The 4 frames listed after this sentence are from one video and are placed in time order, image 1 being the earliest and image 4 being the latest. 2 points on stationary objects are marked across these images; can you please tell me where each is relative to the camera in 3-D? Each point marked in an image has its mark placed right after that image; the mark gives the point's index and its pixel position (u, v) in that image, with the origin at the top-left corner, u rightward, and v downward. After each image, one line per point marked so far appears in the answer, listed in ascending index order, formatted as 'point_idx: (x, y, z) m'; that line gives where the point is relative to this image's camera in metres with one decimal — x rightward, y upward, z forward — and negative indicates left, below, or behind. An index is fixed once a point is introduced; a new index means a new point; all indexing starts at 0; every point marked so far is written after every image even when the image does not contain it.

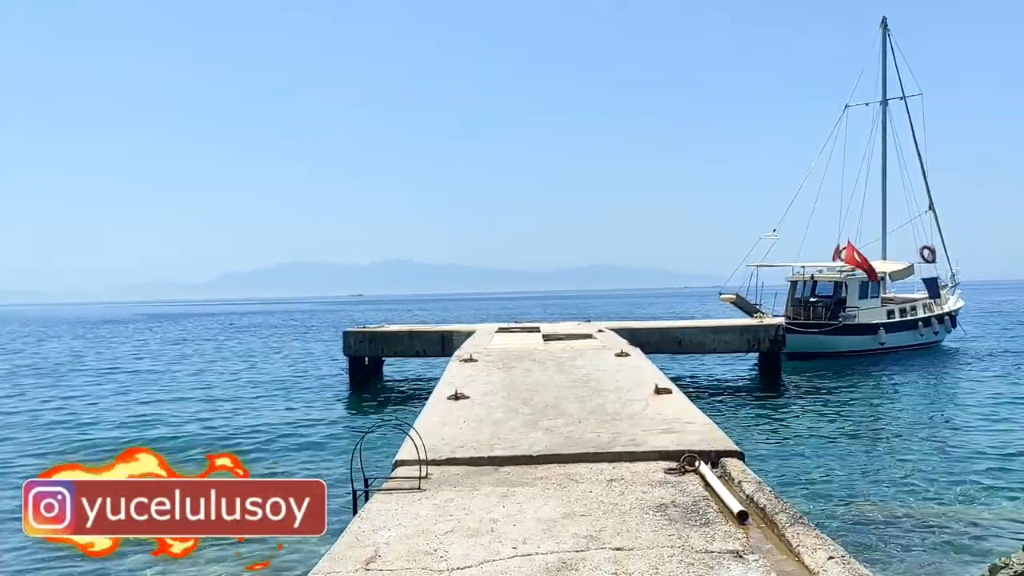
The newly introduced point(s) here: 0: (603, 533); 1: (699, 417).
0: (+0.5, -1.4, +4.3) m
1: (+1.8, -1.2, +7.1) m
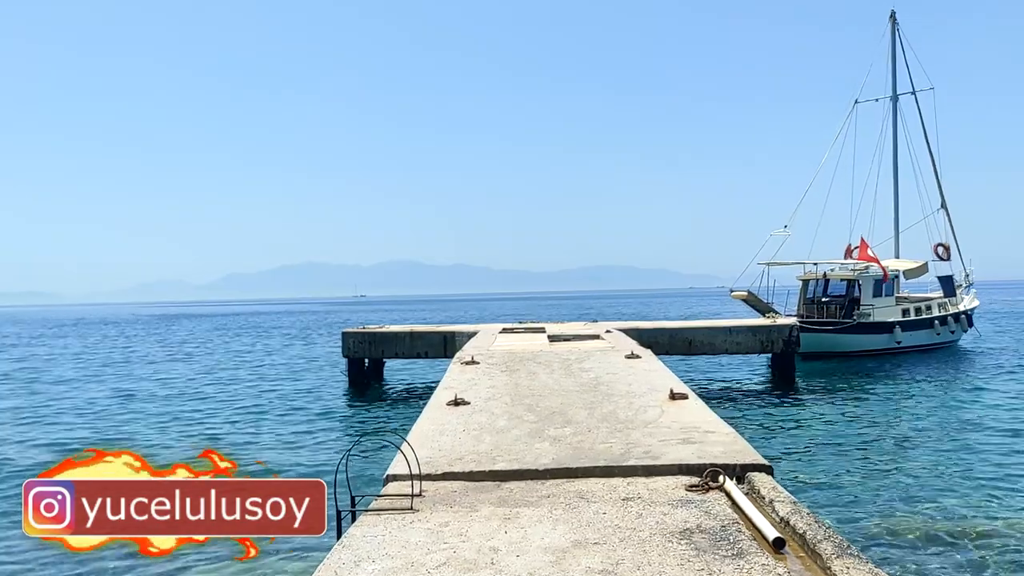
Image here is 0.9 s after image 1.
0: (+0.5, -1.4, +3.7) m
1: (+1.8, -1.2, +6.5) m
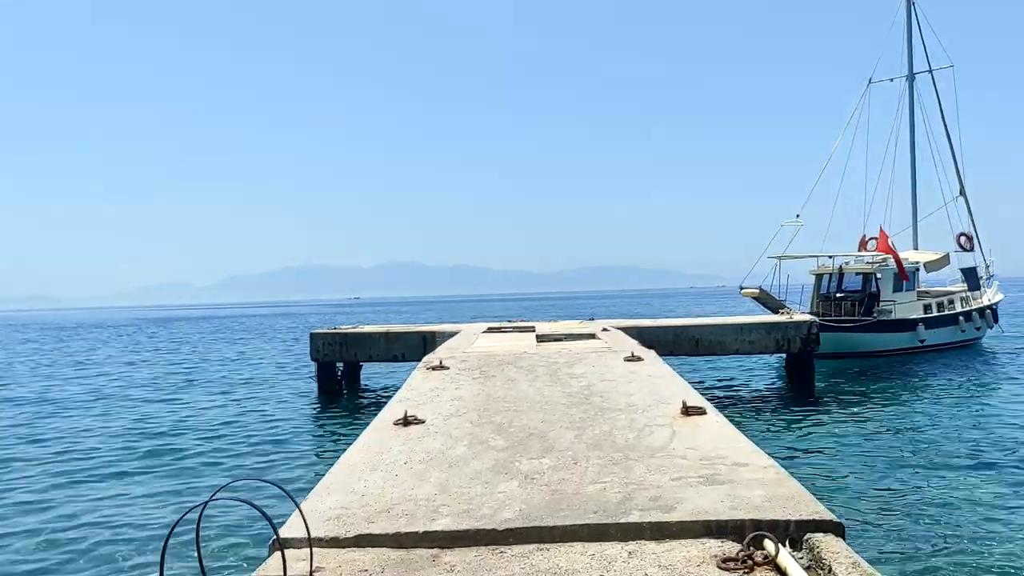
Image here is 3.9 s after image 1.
0: (+0.3, -1.2, +2.0) m
1: (+1.5, -1.1, +4.7) m
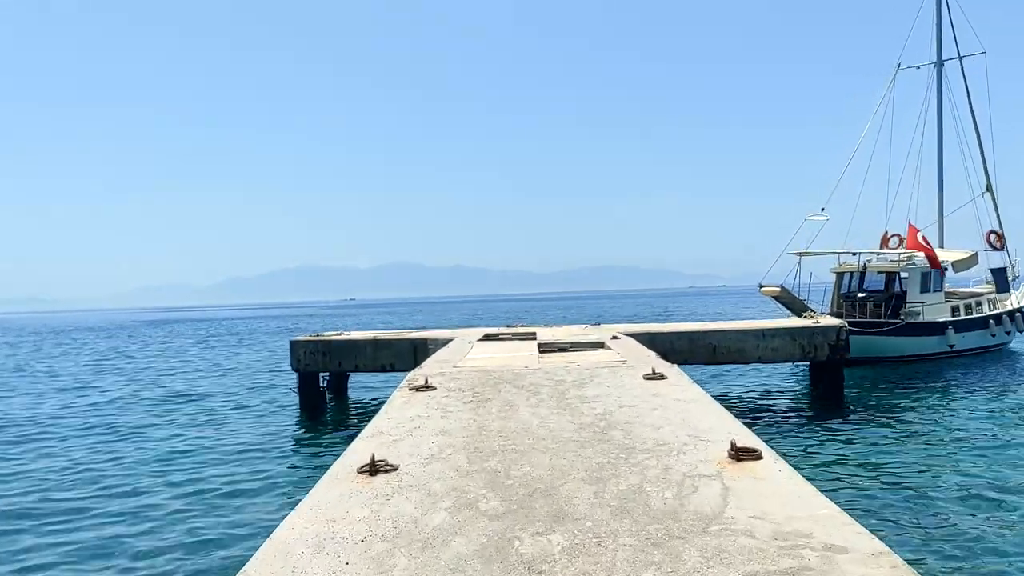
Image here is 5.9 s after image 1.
0: (+0.3, -1.3, +0.6) m
1: (+1.5, -1.1, +3.4) m
